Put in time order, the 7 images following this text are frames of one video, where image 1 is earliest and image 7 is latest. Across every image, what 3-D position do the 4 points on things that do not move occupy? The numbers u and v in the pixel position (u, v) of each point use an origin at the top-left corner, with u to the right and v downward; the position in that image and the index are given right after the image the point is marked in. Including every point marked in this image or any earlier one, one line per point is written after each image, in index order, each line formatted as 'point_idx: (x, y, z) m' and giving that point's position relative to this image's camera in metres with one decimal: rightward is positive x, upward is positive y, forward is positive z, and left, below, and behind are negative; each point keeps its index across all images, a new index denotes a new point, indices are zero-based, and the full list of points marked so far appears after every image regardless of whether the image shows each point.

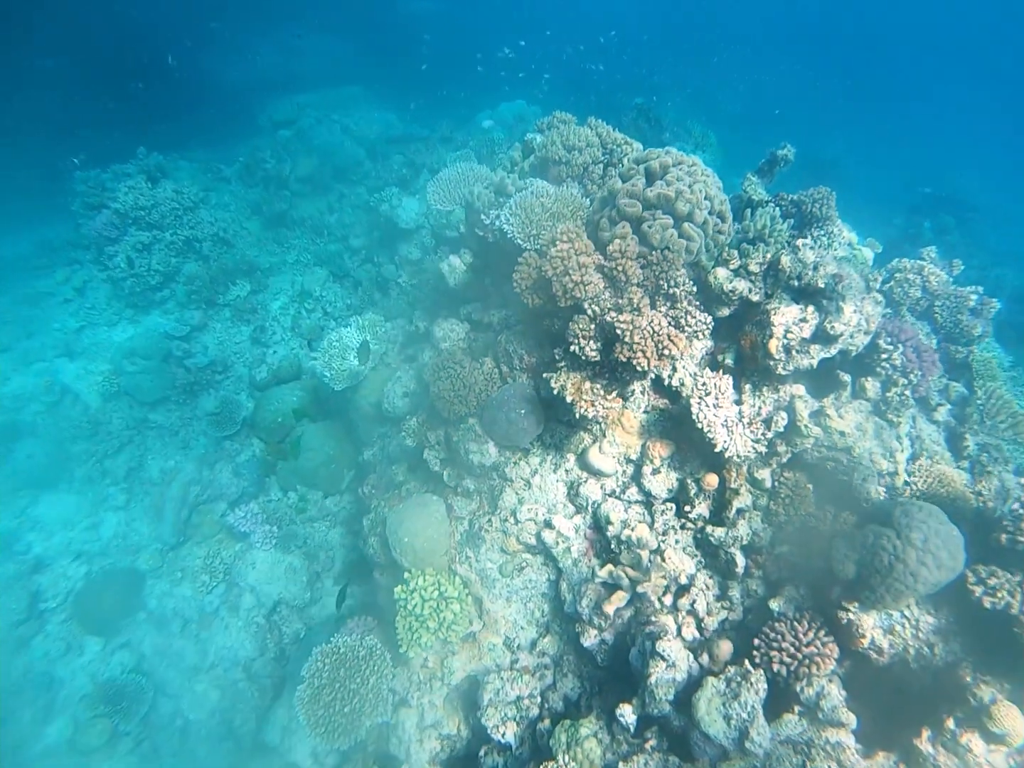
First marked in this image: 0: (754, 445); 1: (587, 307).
0: (+1.9, -0.5, +6.2) m
1: (+0.6, +0.6, +6.0) m
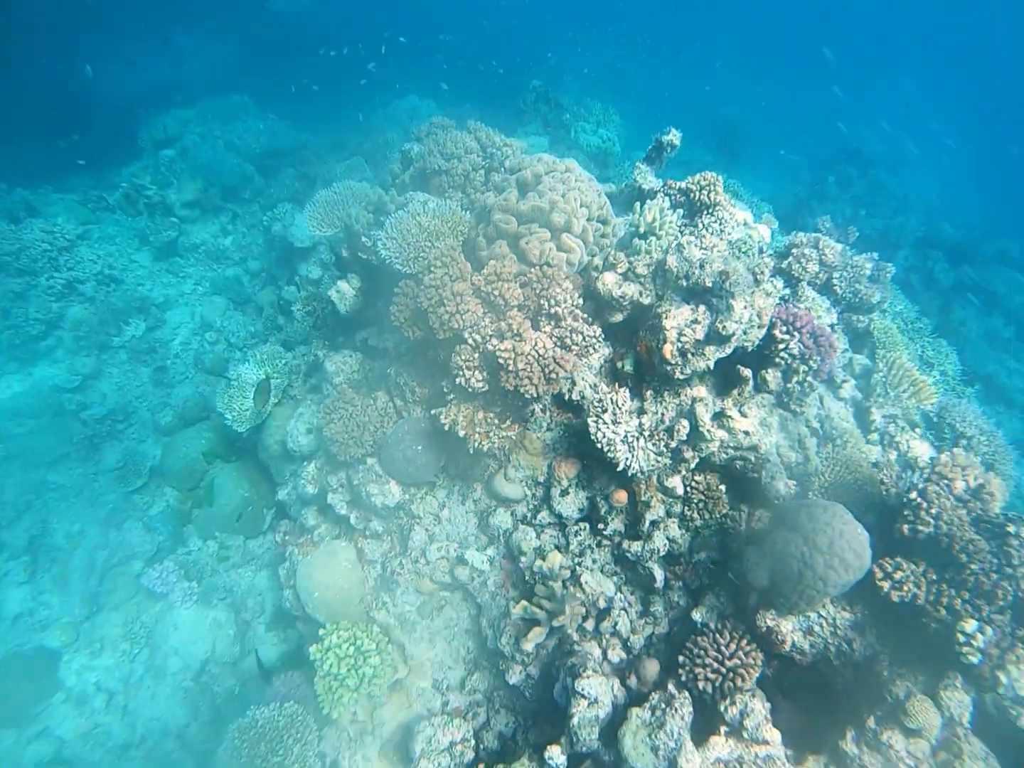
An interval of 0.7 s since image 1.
0: (+1.1, -0.6, +6.0) m
1: (-0.3, +0.4, +5.6) m
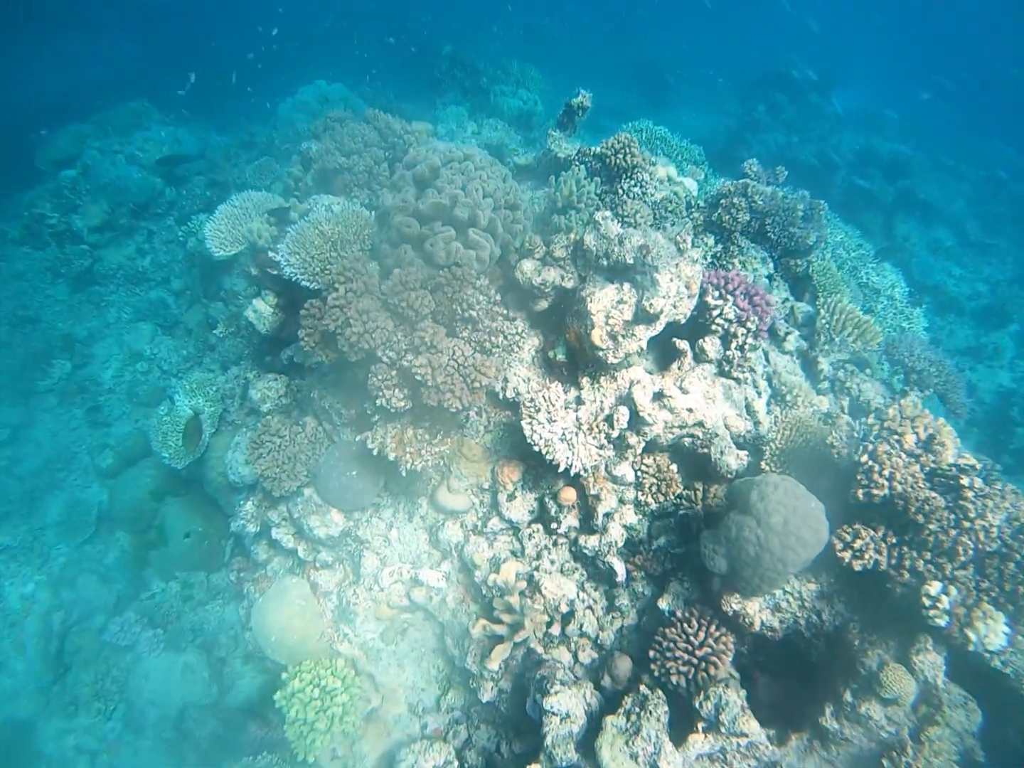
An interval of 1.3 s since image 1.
0: (+0.6, -0.5, +5.7) m
1: (-0.9, +0.2, +5.3) m
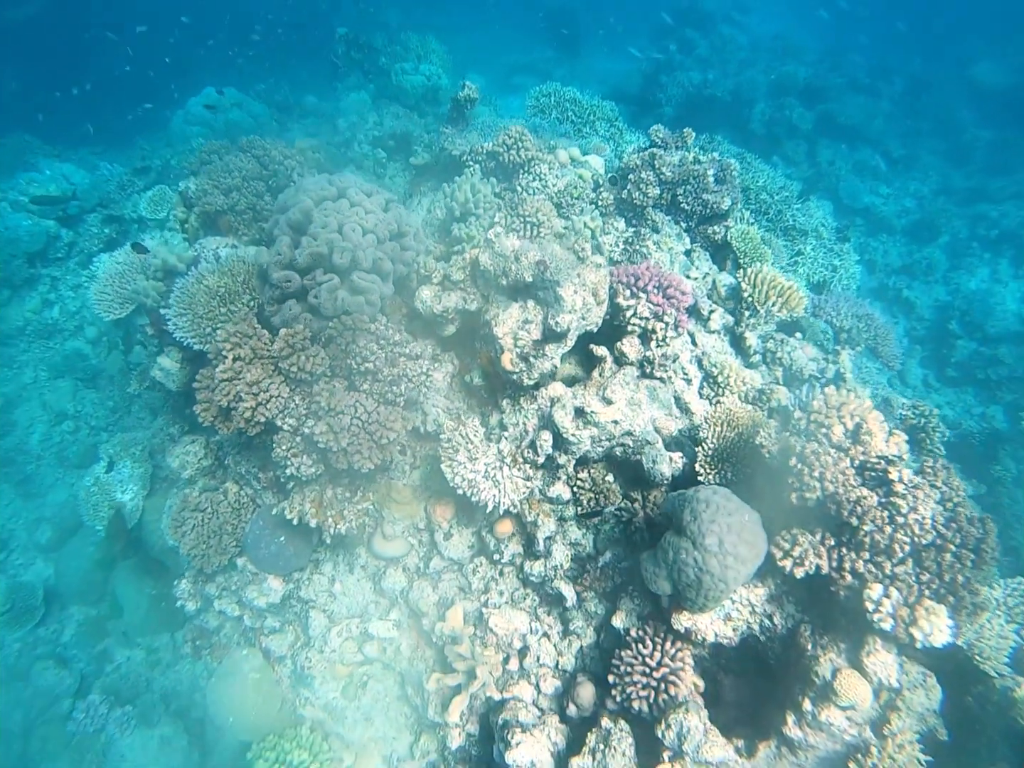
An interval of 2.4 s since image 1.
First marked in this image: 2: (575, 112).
0: (+0.1, -0.7, +5.5) m
1: (-1.5, -0.2, +5.0) m
2: (+1.2, +4.9, +13.5) m
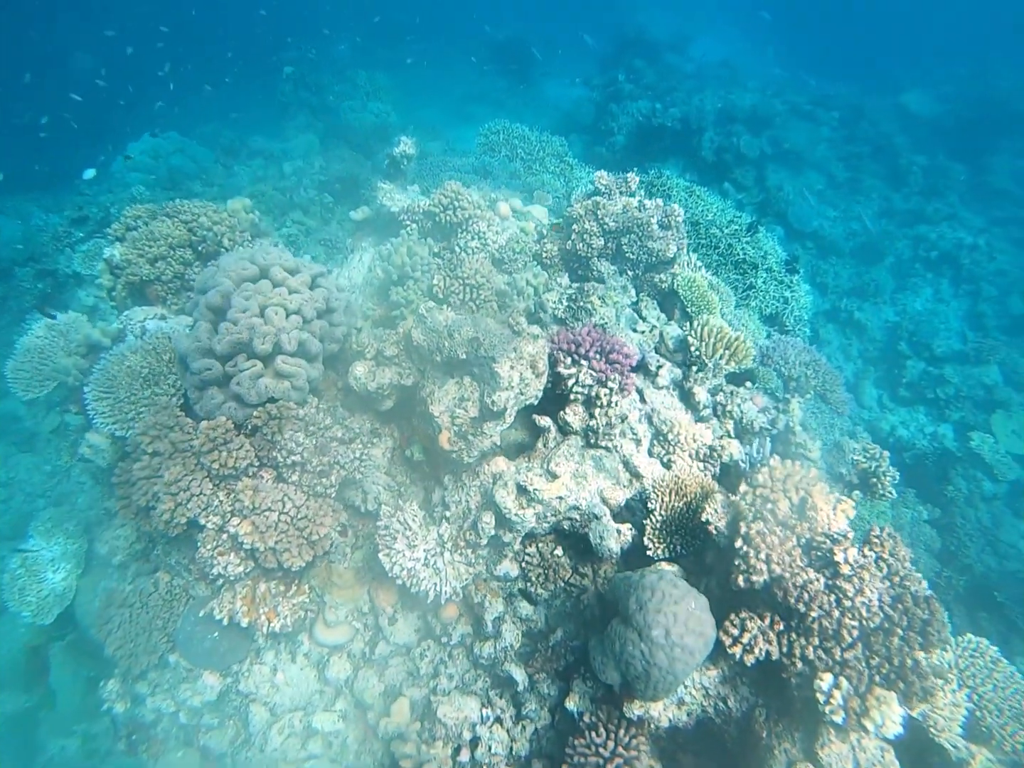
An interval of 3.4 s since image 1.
0: (-0.3, -1.3, +5.3) m
1: (-1.9, -0.8, +4.7) m
2: (+0.2, +4.2, +13.4) m
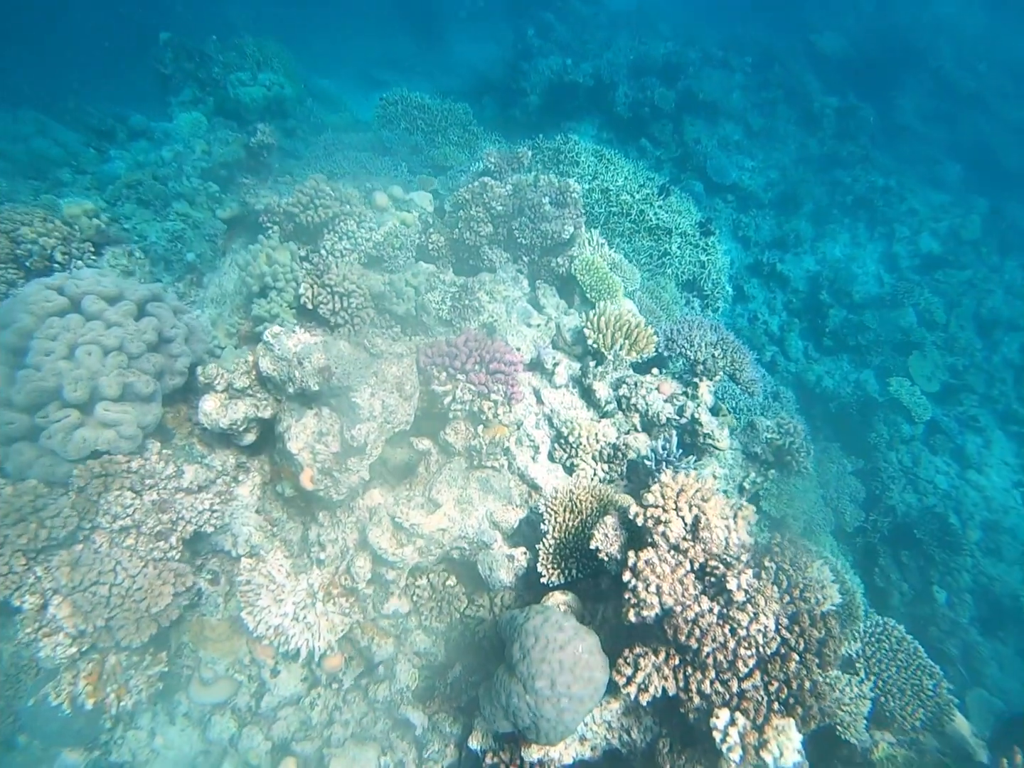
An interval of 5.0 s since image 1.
0: (-1.0, -1.4, +4.8) m
1: (-2.7, -1.2, +4.1) m
2: (-1.5, +4.5, +12.6) m
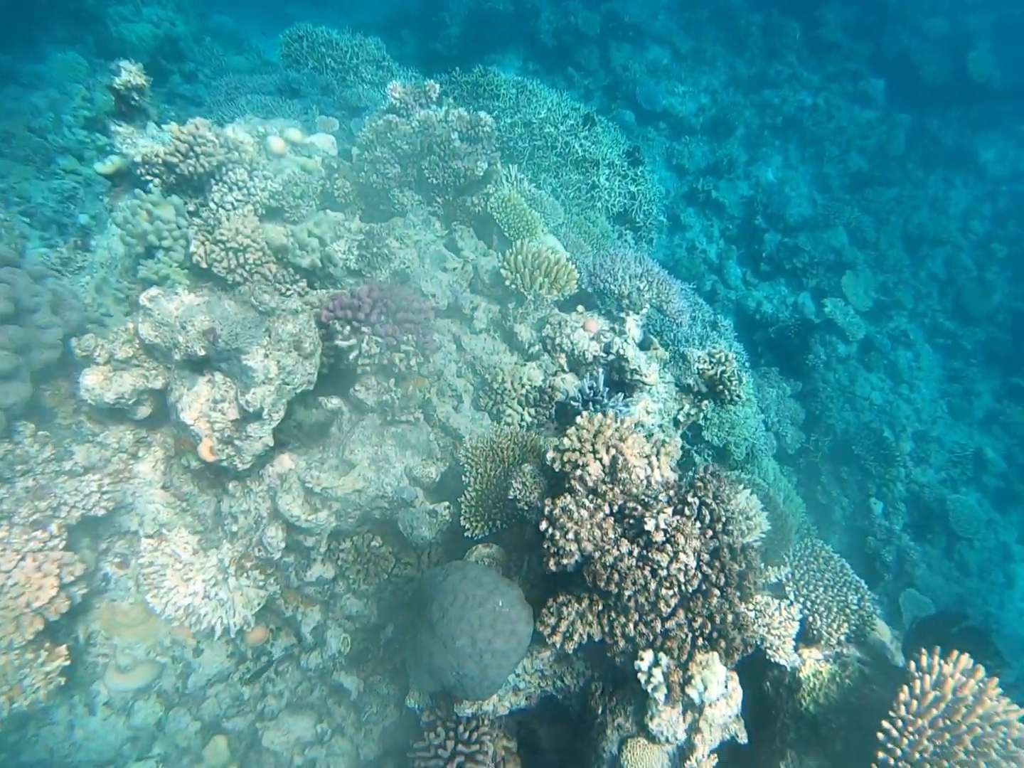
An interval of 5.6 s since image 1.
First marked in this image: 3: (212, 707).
0: (-1.5, -1.2, +4.6) m
1: (-3.1, -1.1, +3.8) m
2: (-2.8, +5.2, +11.9) m
3: (-2.0, -2.2, +5.0) m
